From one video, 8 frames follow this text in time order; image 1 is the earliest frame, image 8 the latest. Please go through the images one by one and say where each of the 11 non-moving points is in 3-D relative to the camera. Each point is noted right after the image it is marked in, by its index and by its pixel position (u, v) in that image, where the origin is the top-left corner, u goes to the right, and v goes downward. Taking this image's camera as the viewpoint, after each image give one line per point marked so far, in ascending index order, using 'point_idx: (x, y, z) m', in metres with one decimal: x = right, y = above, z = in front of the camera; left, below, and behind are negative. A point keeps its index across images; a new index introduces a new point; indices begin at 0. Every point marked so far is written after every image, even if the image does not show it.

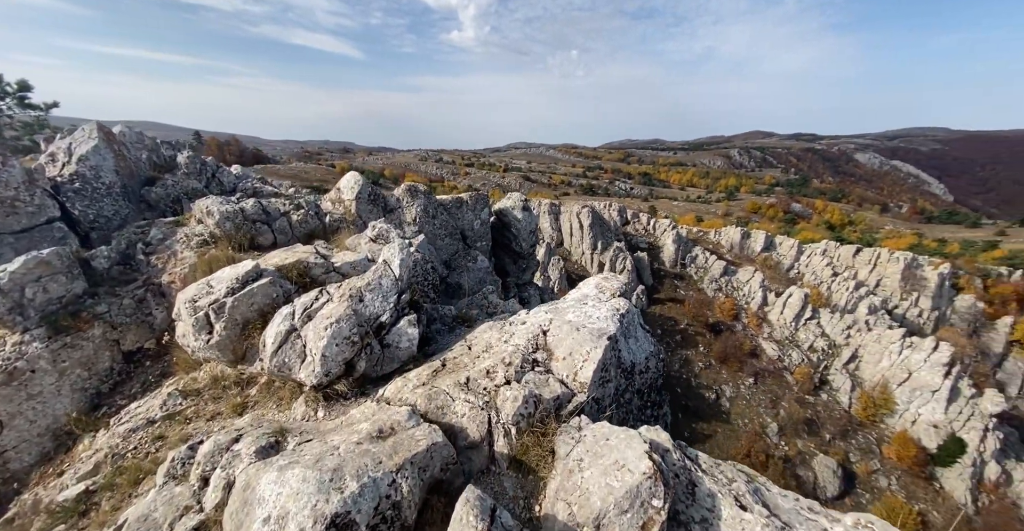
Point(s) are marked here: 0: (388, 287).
0: (-2.2, -0.4, +6.3) m
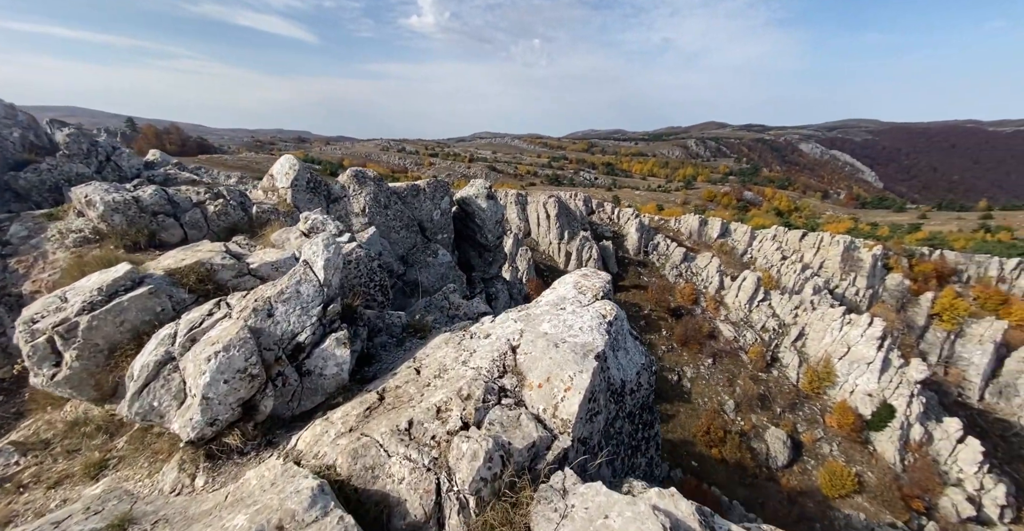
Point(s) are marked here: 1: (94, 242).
0: (-2.8, -0.4, +4.8) m
1: (-8.9, +0.5, +7.5) m
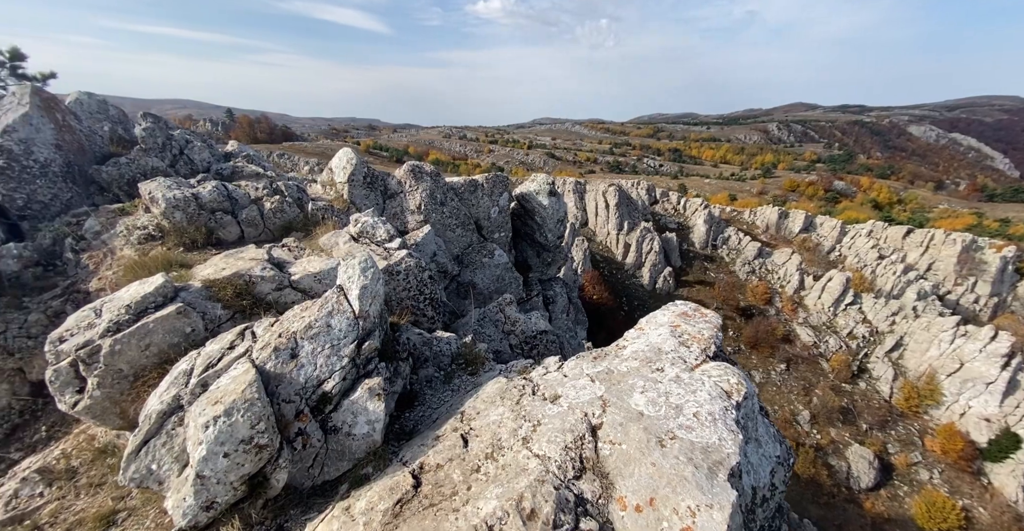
0: (-2.0, -0.8, +3.9) m
1: (-7.6, +0.5, +7.4) m
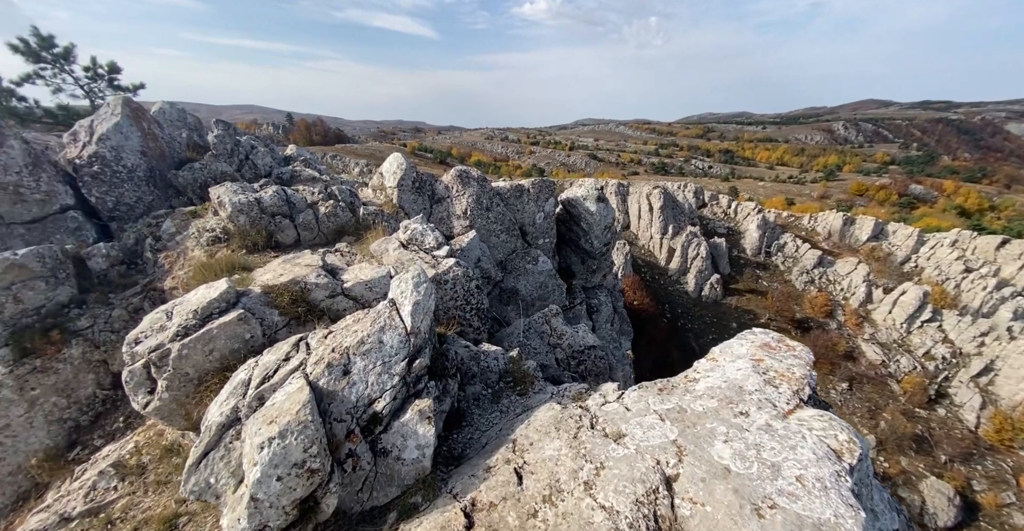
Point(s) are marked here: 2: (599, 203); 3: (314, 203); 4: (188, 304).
0: (-1.3, -0.9, +3.8) m
1: (-6.5, +0.5, +7.8) m
2: (+3.2, +2.3, +12.9) m
3: (-5.2, +1.6, +9.1) m
4: (-4.4, -0.5, +4.7) m
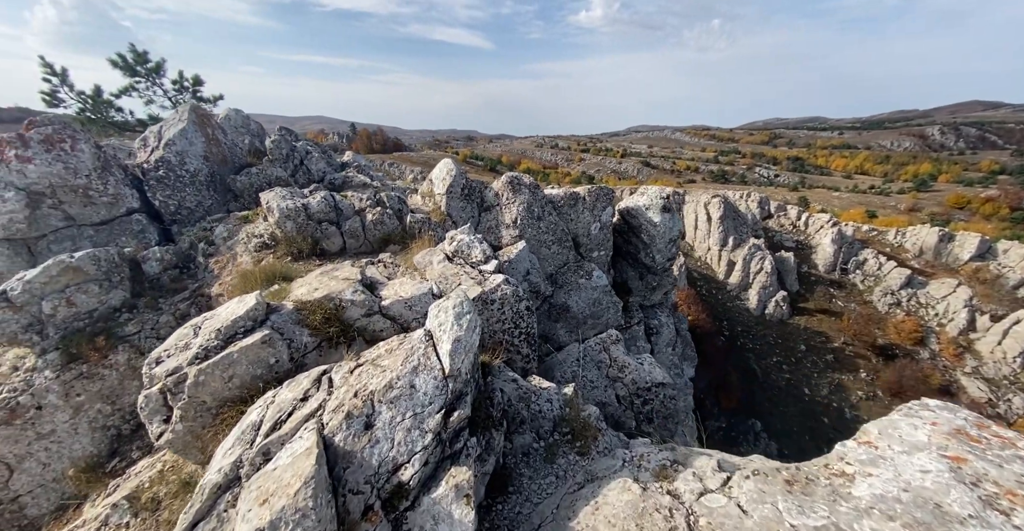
0: (-0.7, -1.2, +3.0) m
1: (-5.3, +0.4, +7.7) m
2: (+5.0, +1.7, +11.5) m
3: (-3.8, +1.4, +8.8) m
4: (-3.7, -0.7, +4.3) m
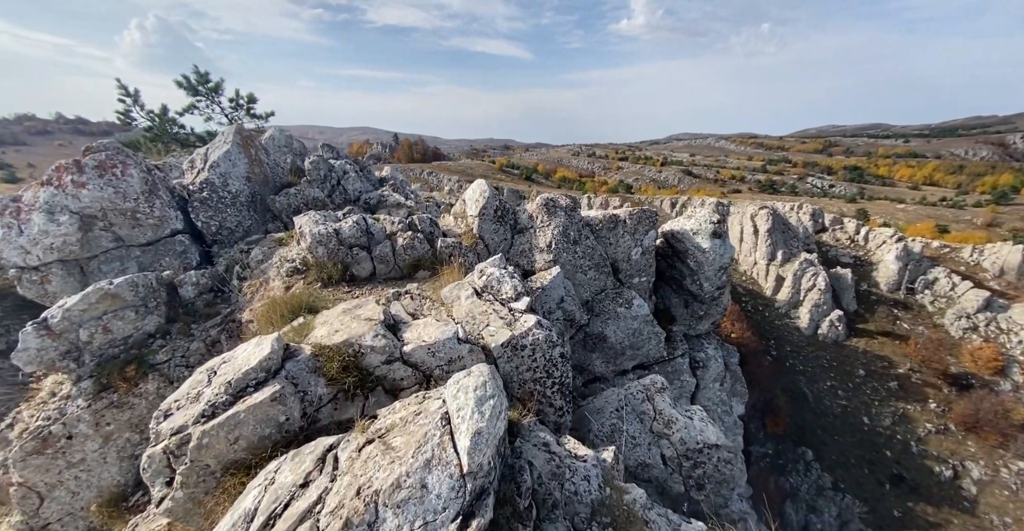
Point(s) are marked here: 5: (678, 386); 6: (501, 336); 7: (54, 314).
0: (-0.5, -1.7, +2.5) m
1: (-4.6, -0.2, +7.6) m
2: (+6.1, +0.8, +10.5) m
3: (-3.0, +0.8, +8.6) m
4: (-3.3, -1.2, +4.1) m
5: (+5.3, -3.8, +11.3) m
6: (-0.2, -1.1, +5.2) m
7: (-7.2, -0.8, +5.5) m
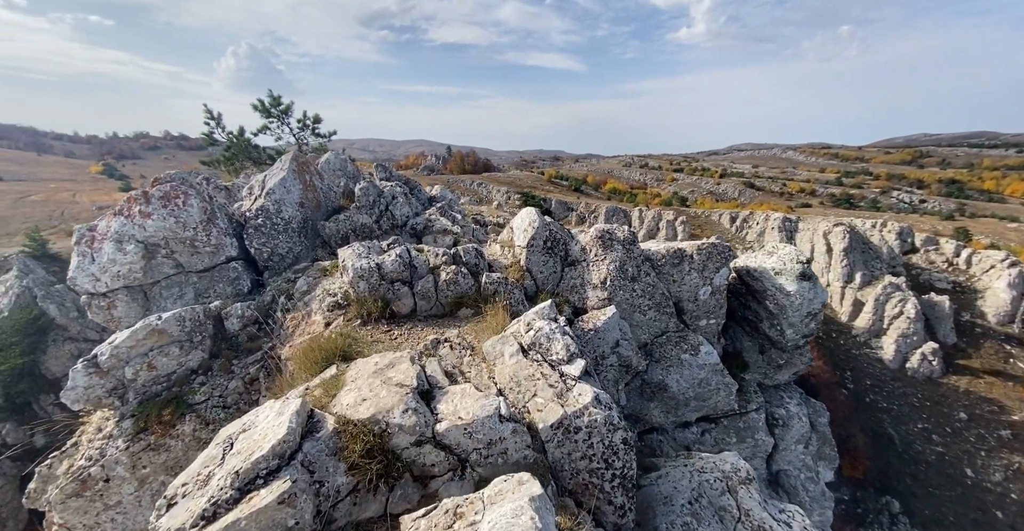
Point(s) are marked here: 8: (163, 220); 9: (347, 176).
0: (-0.2, -2.4, +1.7) m
1: (-3.6, -0.9, +7.3) m
2: (+7.4, -0.4, +8.9) m
3: (-1.8, 0.0, +8.1) m
4: (-2.8, -1.9, +3.6) m
5: (+6.6, -5.0, +9.6) m
6: (+0.5, -1.9, +4.4) m
7: (-6.5, -1.3, +5.5) m
8: (-7.7, +1.0, +7.7) m
9: (-5.9, +3.1, +12.3) m
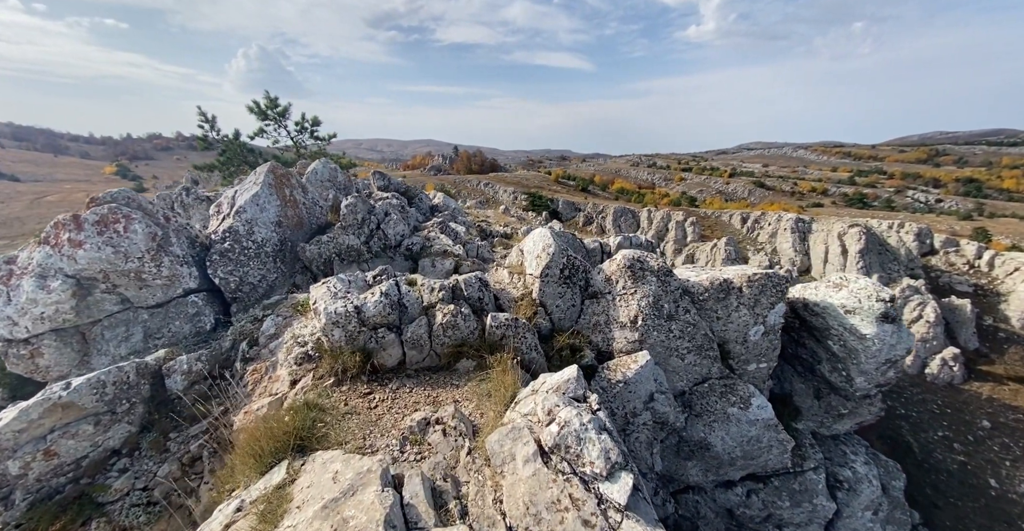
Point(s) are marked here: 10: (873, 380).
0: (-0.1, -3.2, +0.2) m
1: (-3.4, -1.6, +5.9) m
2: (+7.6, -1.1, +7.2) m
3: (-1.6, -0.7, +6.6) m
4: (-2.6, -2.6, +2.2) m
5: (+6.8, -5.7, +8.0) m
6: (+0.6, -2.6, +2.9) m
7: (-6.3, -2.1, +4.2) m
8: (-7.5, +0.3, +6.4) m
9: (-5.5, +2.4, +10.9) m
10: (+7.9, -2.5, +7.6) m
